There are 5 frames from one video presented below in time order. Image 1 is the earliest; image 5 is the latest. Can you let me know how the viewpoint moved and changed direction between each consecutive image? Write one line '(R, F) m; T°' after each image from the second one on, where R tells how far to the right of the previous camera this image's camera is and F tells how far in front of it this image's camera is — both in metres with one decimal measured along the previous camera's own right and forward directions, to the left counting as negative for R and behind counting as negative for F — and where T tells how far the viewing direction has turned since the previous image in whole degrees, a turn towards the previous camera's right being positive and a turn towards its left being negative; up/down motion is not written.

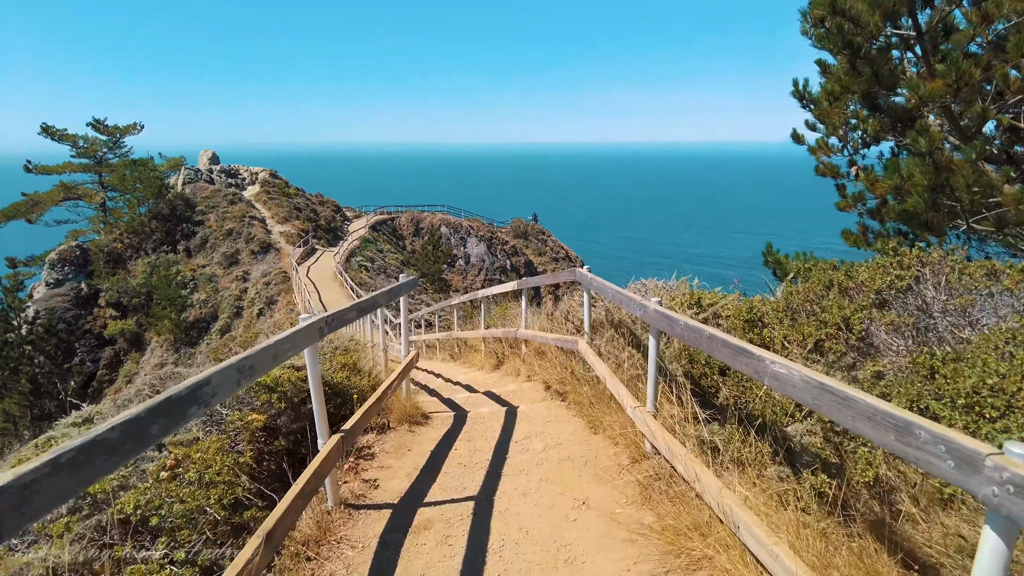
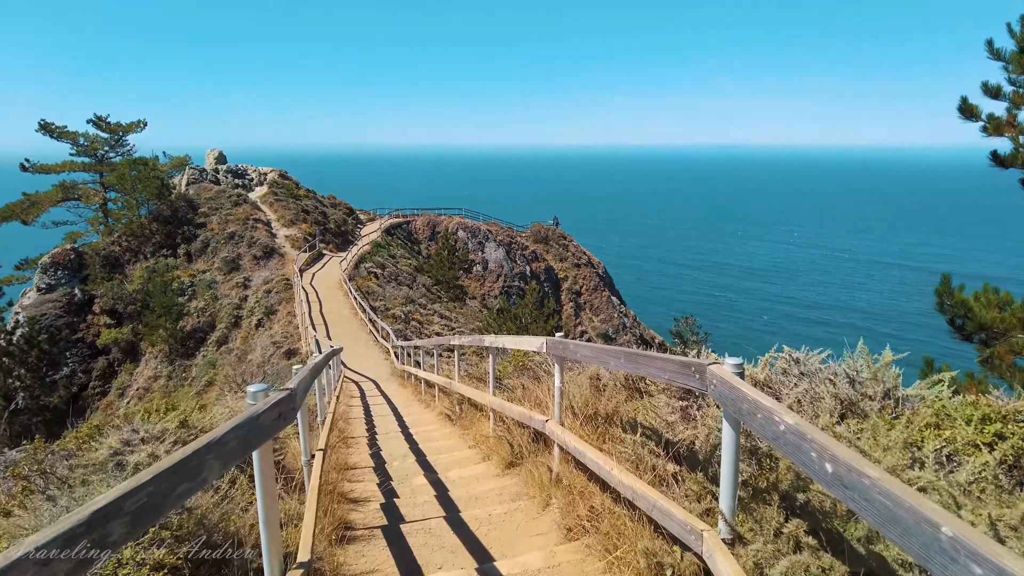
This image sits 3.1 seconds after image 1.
(-0.1, +3.7) m; -2°
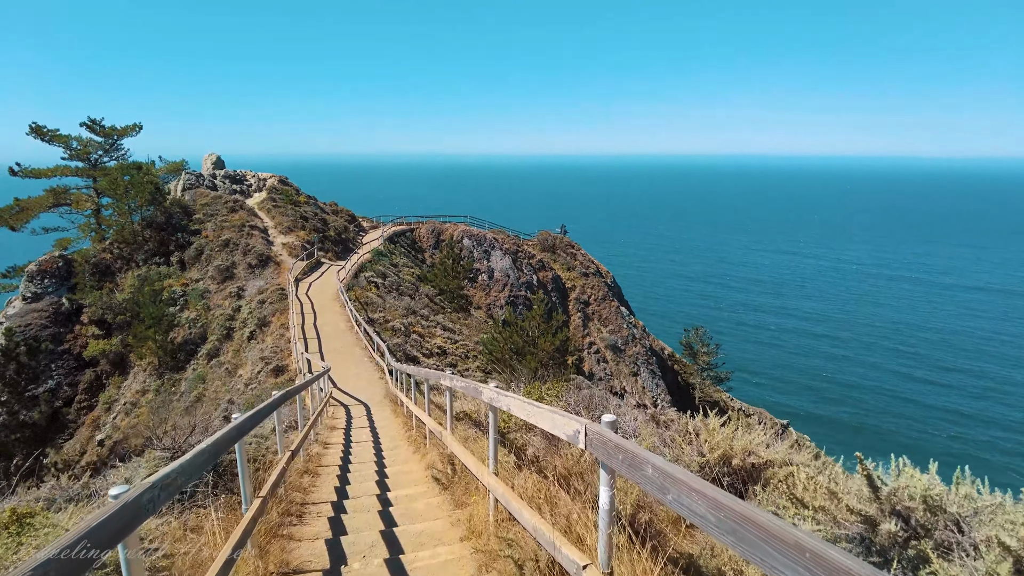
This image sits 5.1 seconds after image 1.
(0.0, +2.2) m; -1°
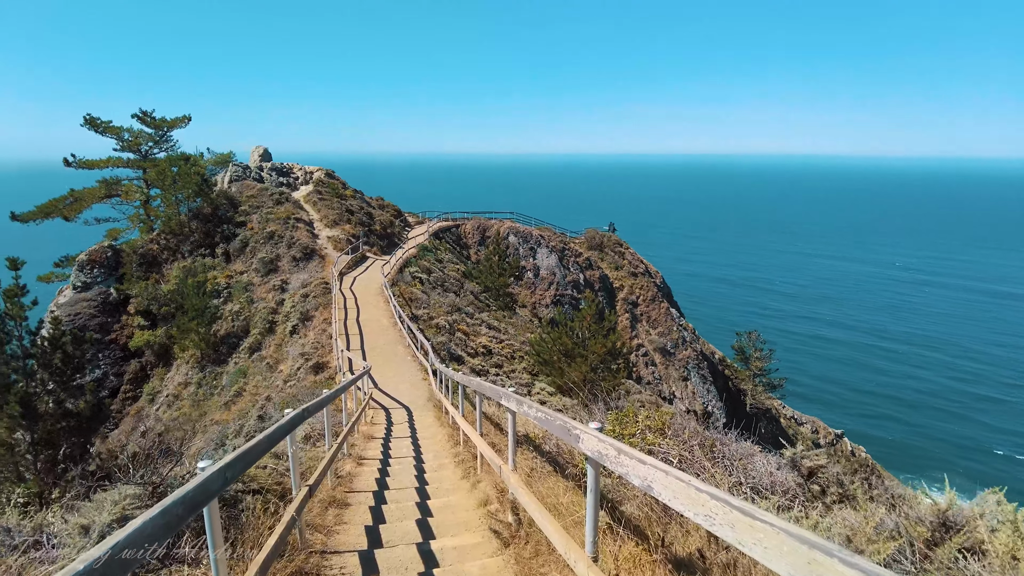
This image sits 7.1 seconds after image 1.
(-0.4, +1.8) m; -4°
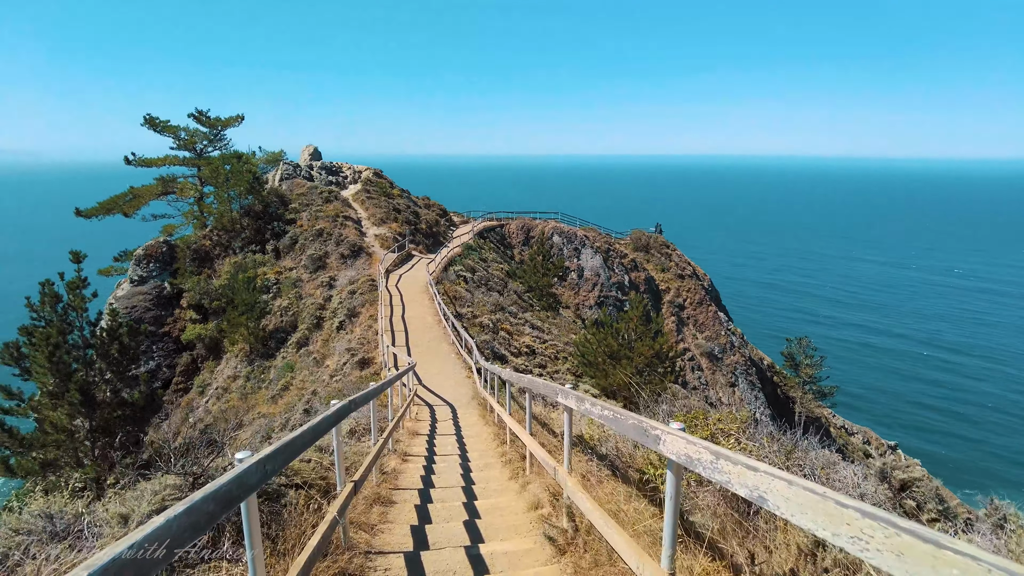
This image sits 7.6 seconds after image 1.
(-0.1, +0.4) m; -4°
